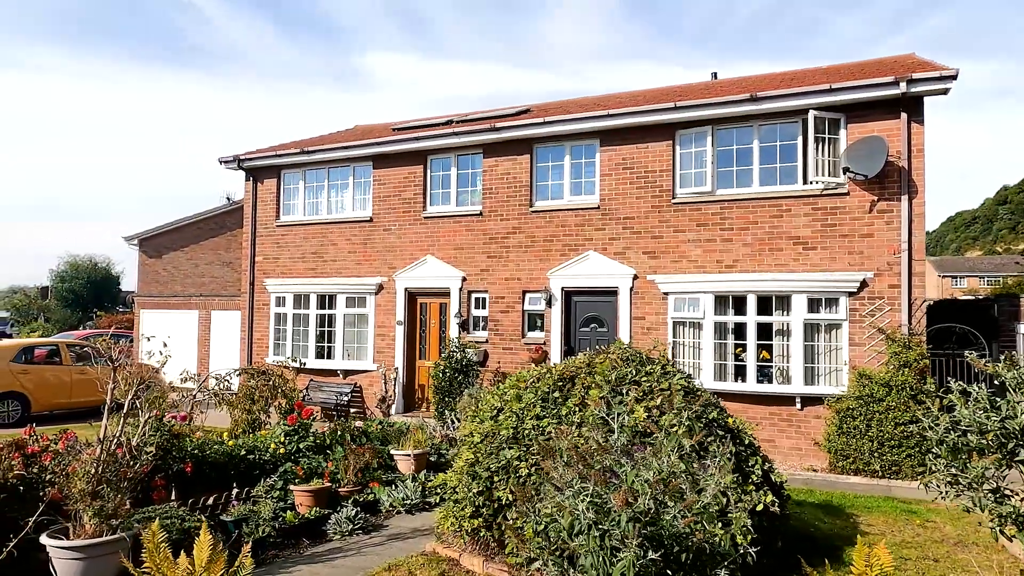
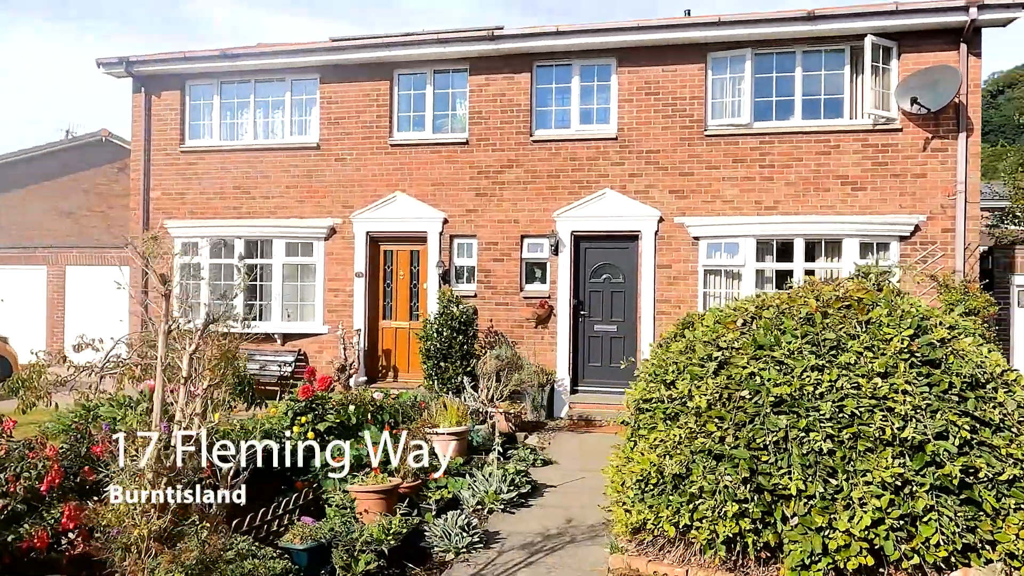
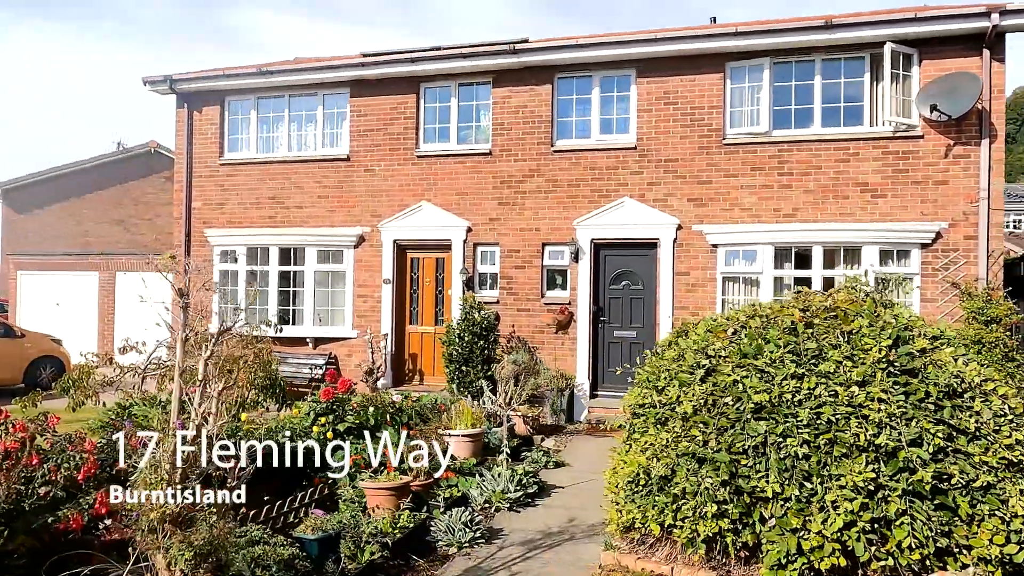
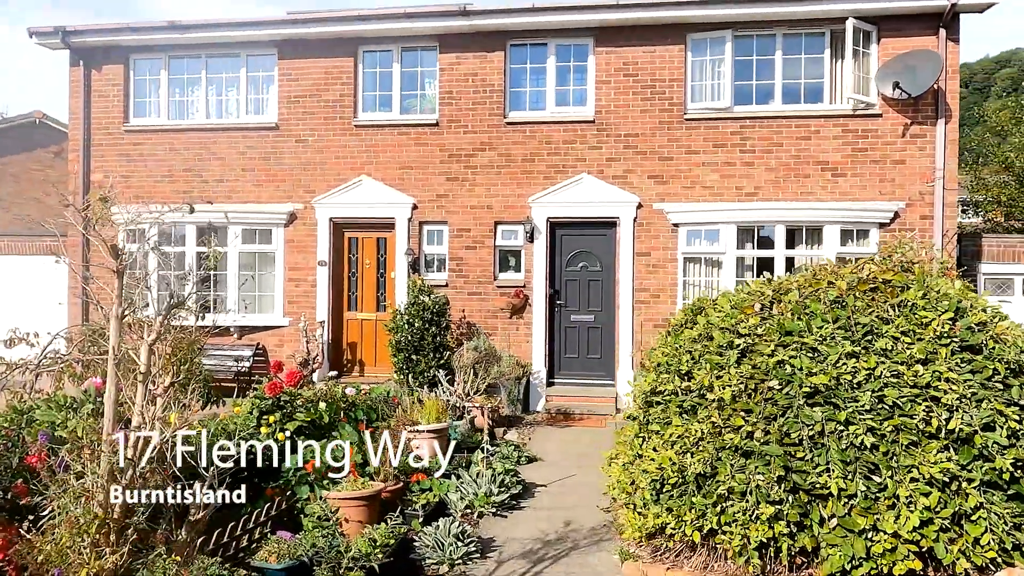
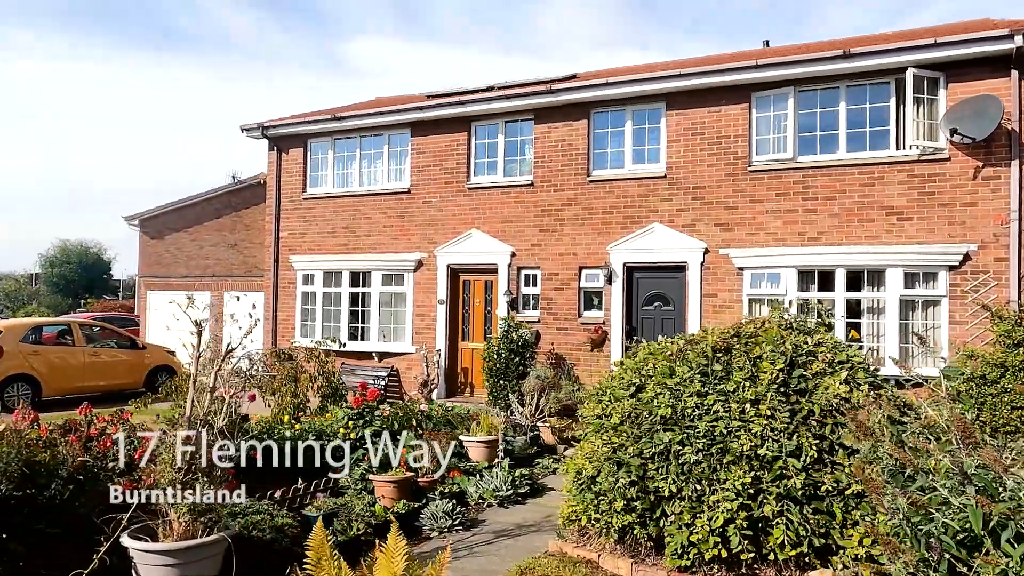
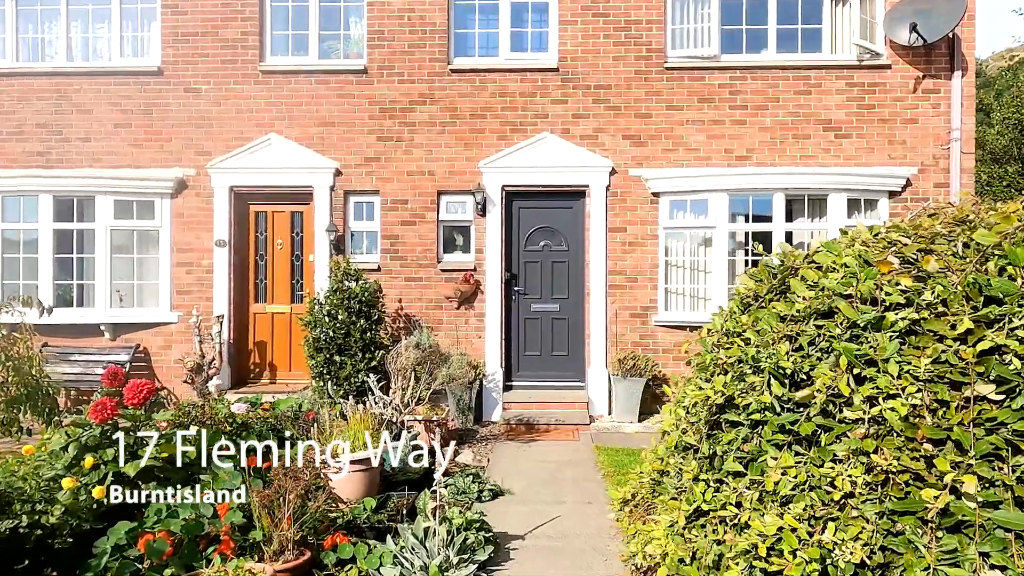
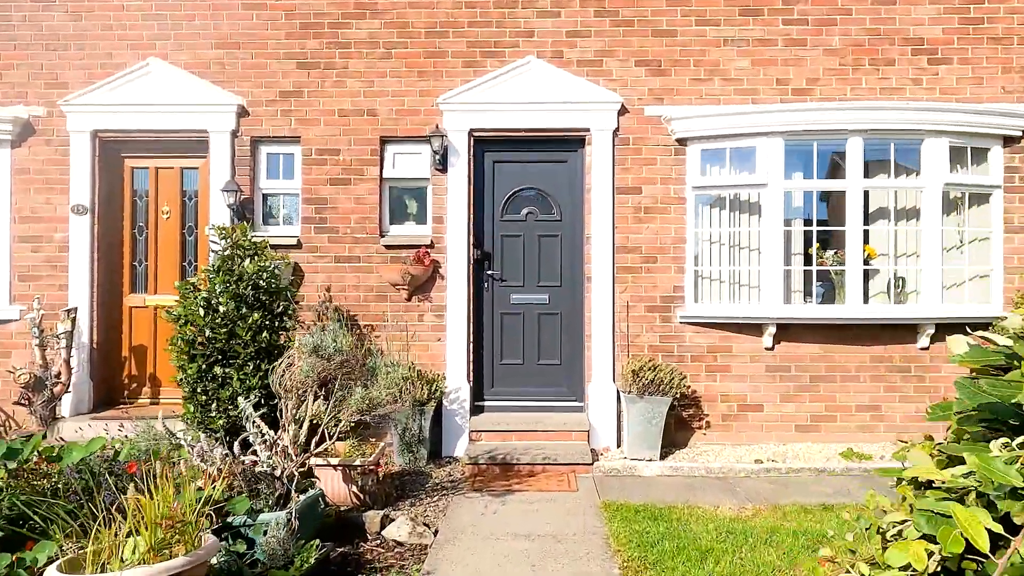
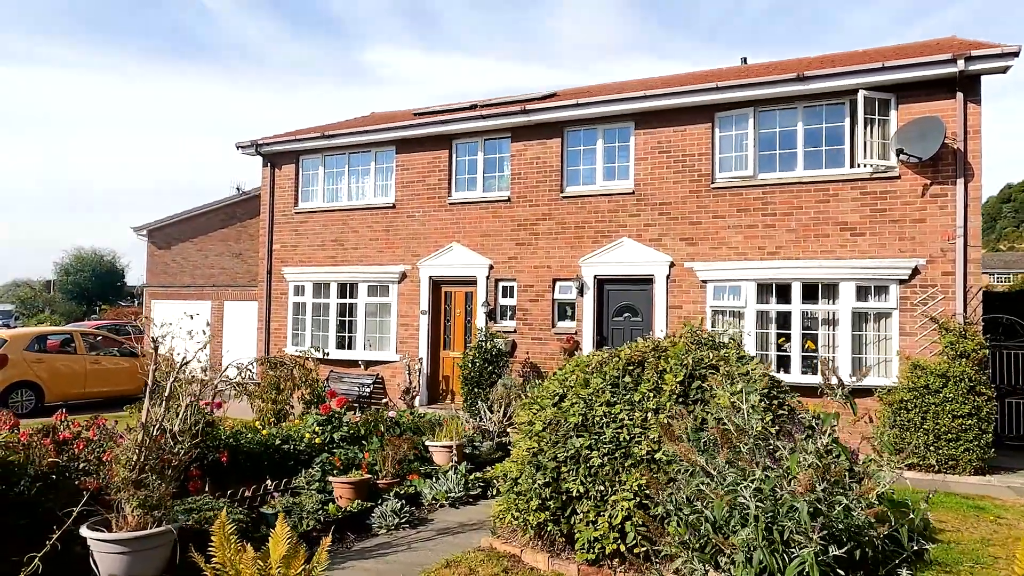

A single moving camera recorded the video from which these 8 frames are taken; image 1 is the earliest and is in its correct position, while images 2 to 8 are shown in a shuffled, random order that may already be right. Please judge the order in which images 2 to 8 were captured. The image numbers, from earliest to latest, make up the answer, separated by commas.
8, 5, 3, 2, 4, 6, 7
